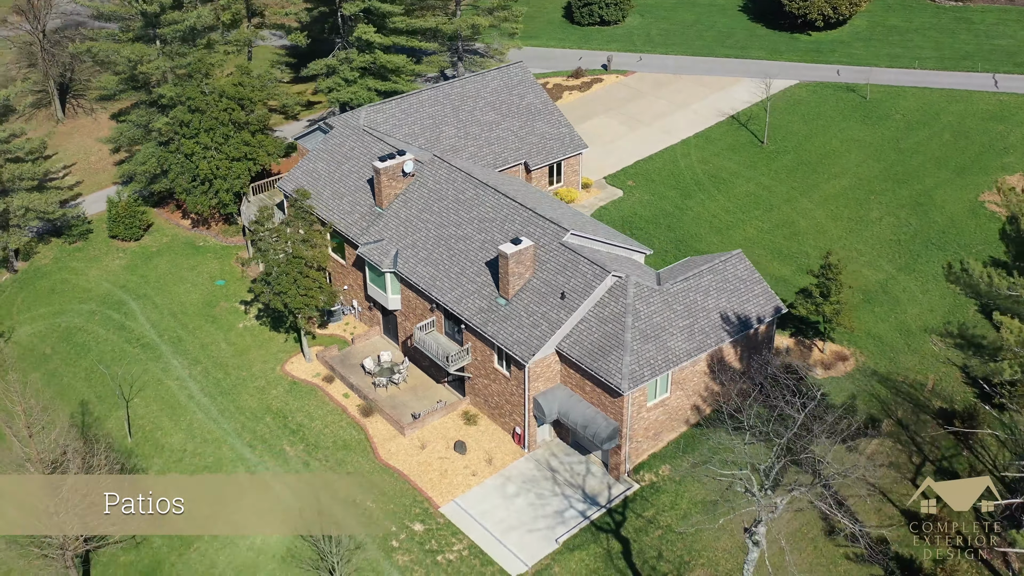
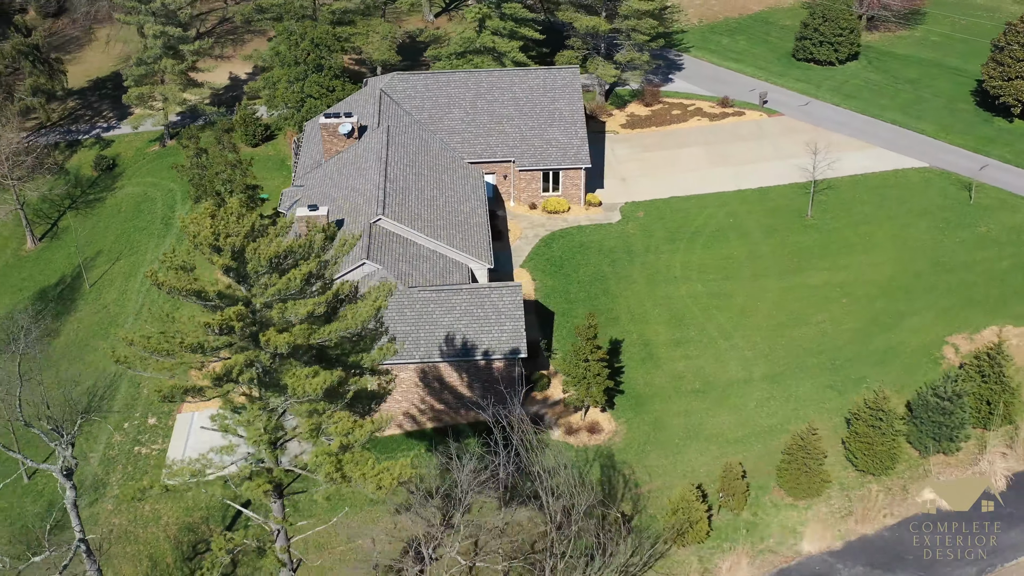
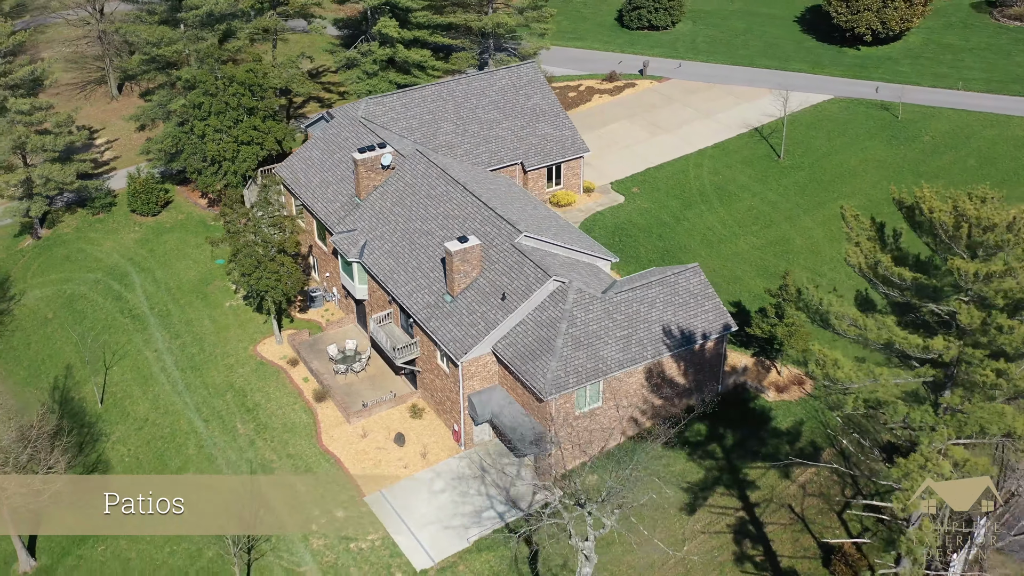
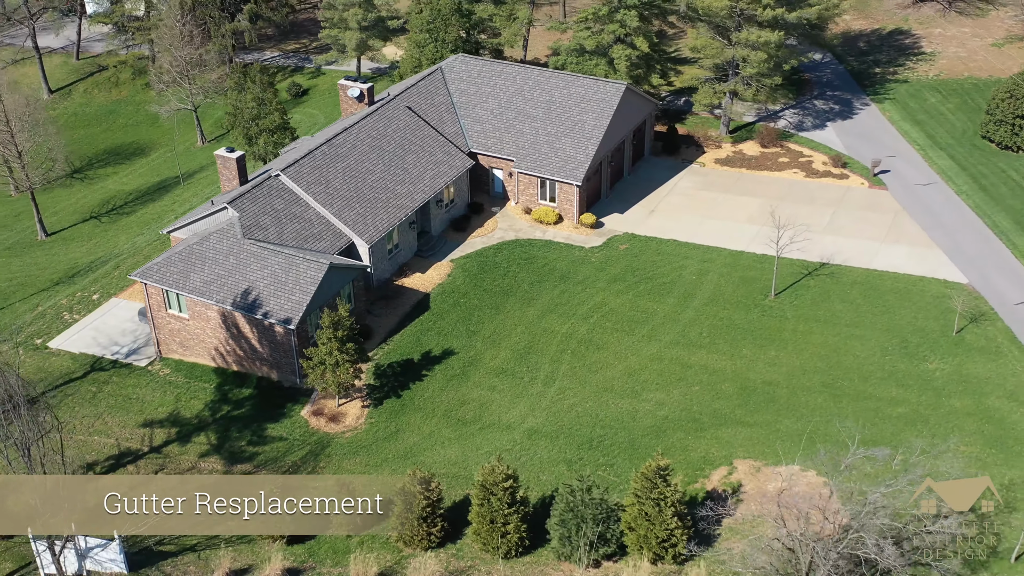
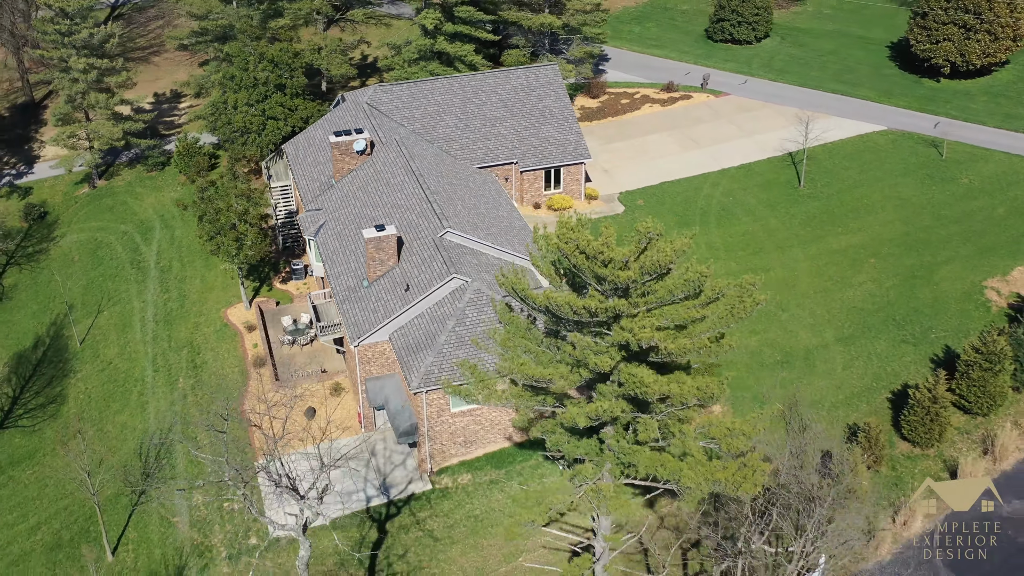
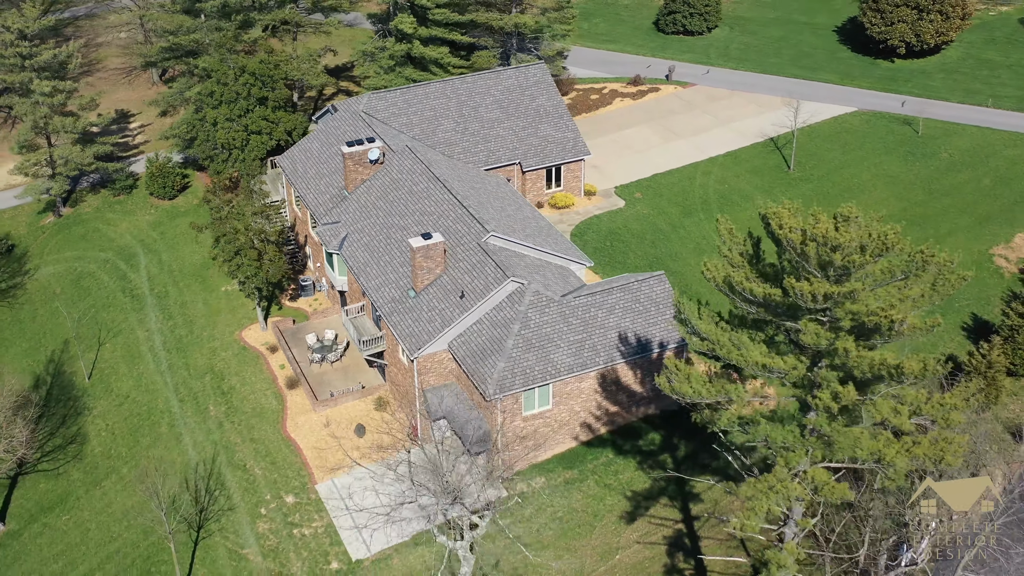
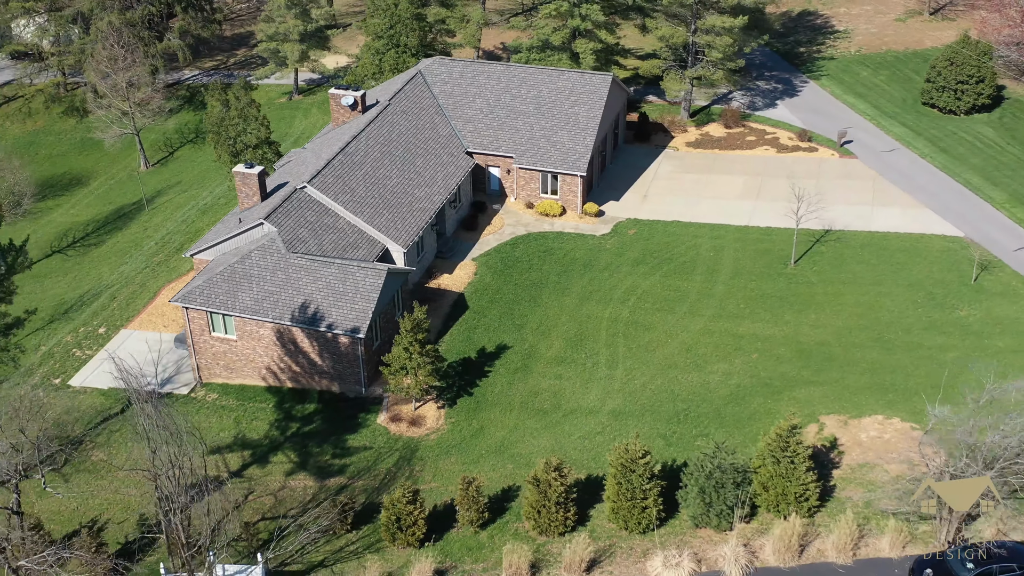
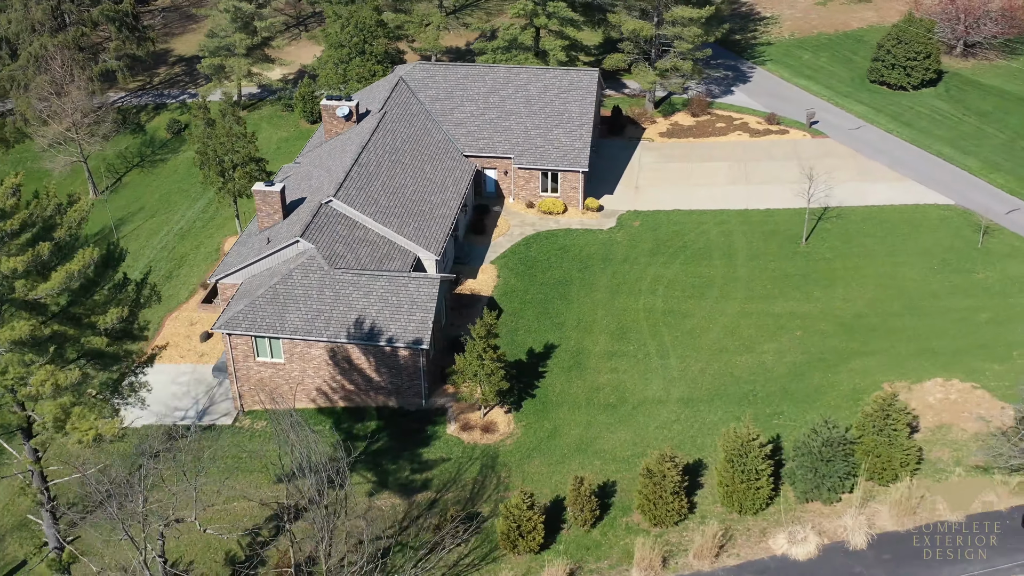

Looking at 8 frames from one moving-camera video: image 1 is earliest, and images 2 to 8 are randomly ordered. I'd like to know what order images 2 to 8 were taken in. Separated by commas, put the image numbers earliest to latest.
3, 6, 5, 2, 8, 7, 4
